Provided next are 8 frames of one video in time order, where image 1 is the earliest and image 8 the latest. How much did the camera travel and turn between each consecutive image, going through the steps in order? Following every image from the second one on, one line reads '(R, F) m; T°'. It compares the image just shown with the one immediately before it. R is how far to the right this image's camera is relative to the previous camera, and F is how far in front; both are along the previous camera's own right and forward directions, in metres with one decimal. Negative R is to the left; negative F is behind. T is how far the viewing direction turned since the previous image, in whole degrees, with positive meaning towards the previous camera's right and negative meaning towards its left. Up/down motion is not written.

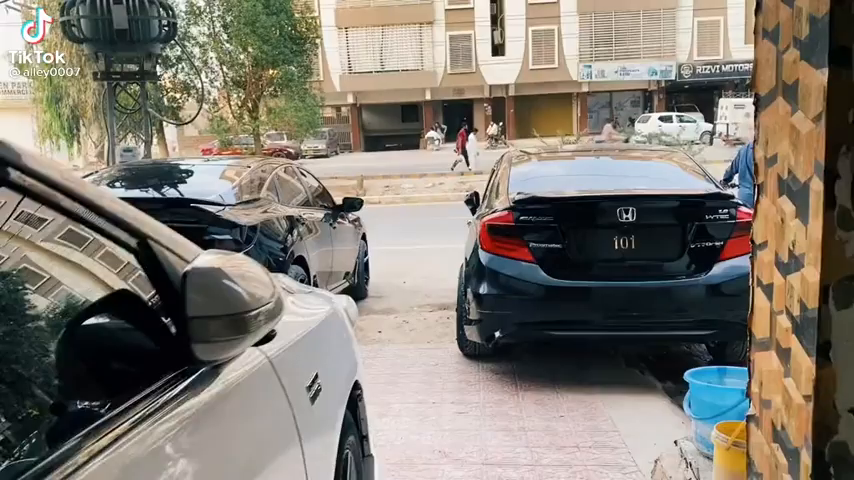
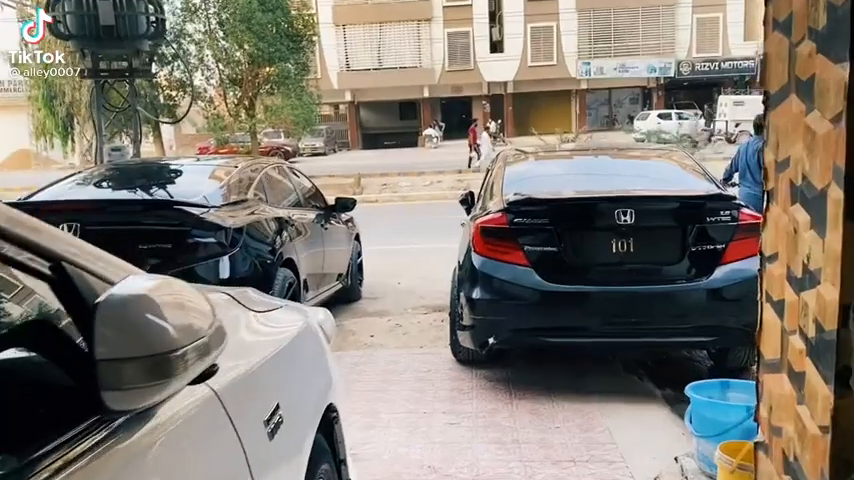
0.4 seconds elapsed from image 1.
(+0.1, +0.2) m; 0°
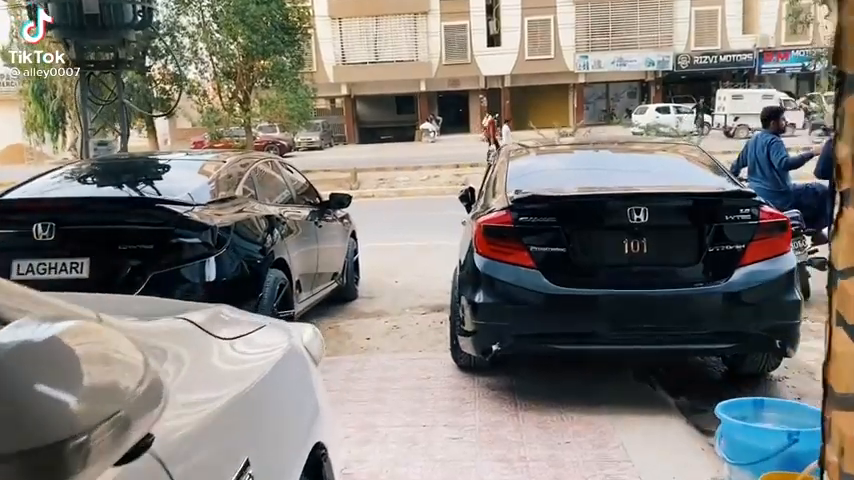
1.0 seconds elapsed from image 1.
(0.0, +0.3) m; 0°
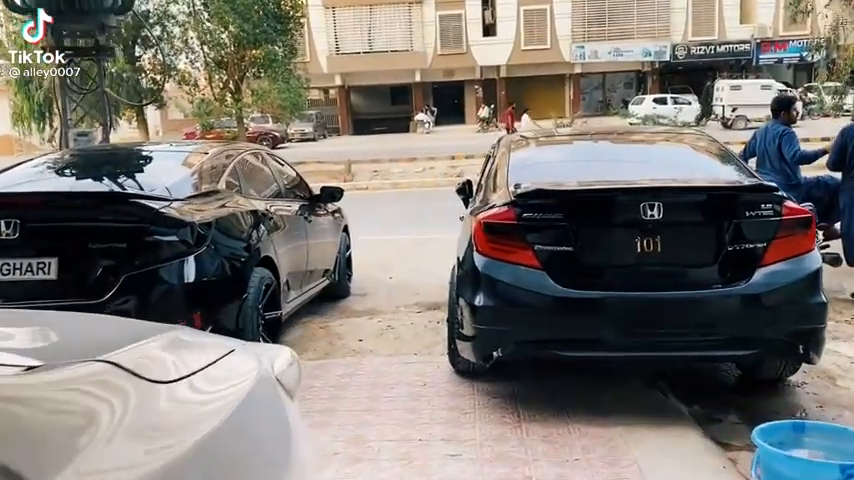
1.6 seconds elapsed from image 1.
(0.0, +0.3) m; 0°
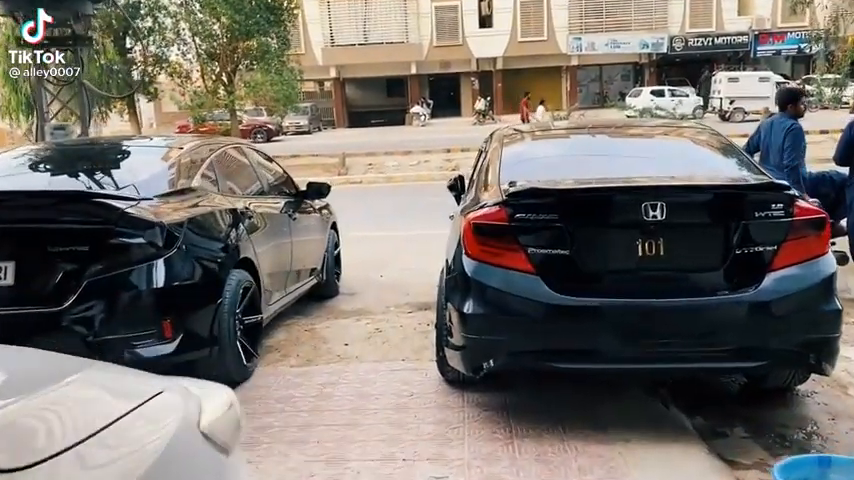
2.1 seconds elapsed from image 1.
(+0.1, +0.3) m; 0°
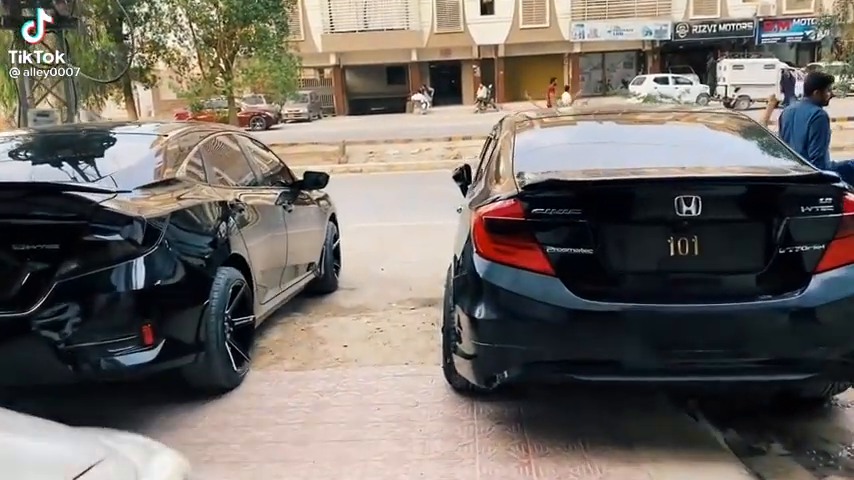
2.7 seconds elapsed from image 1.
(0.0, +0.4) m; 0°
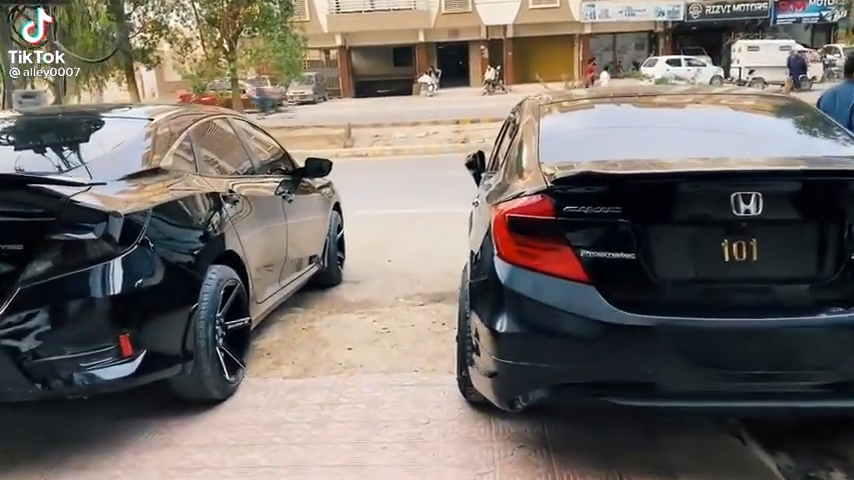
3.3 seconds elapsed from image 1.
(0.0, +0.4) m; 0°
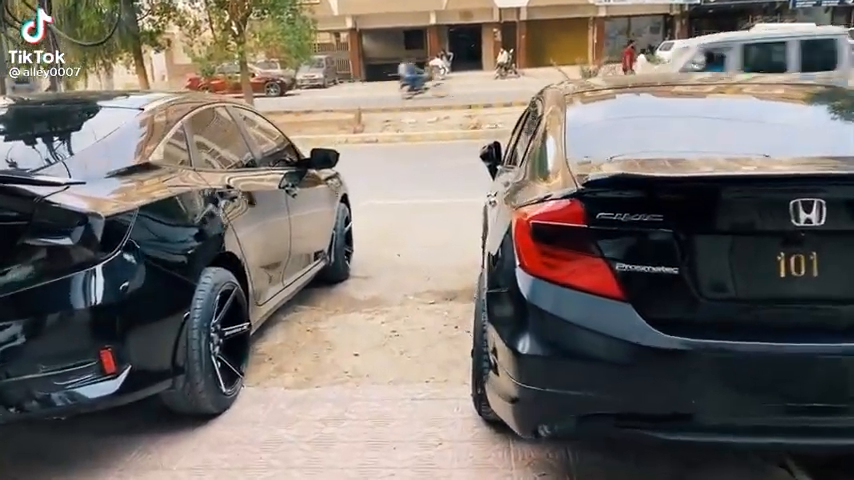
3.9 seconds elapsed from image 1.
(0.0, +0.3) m; -1°
